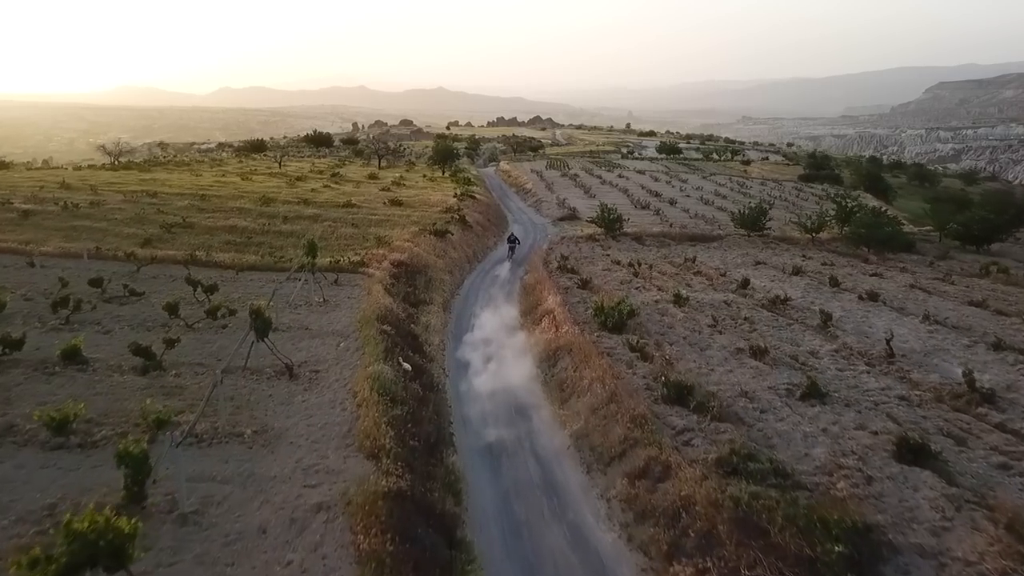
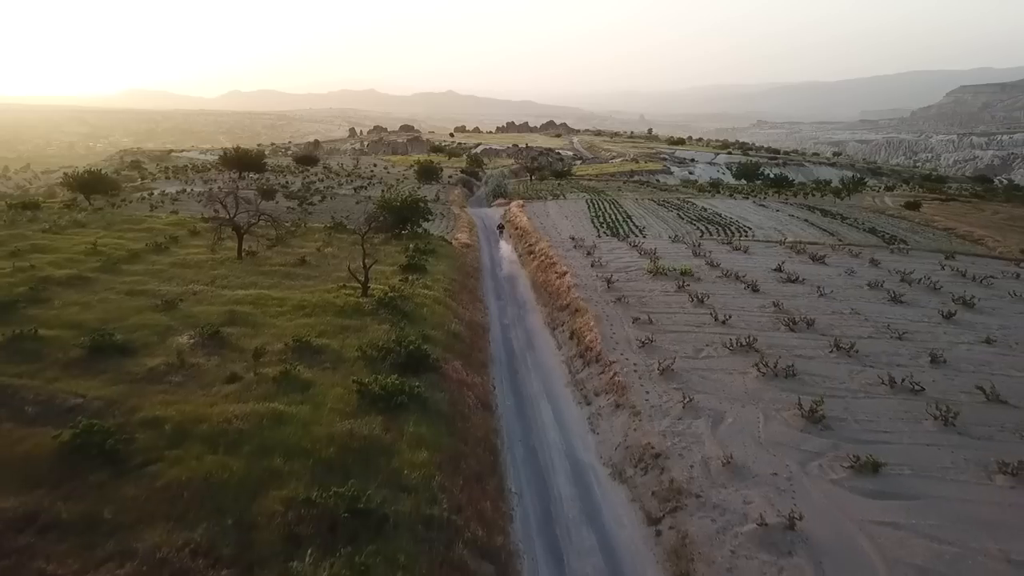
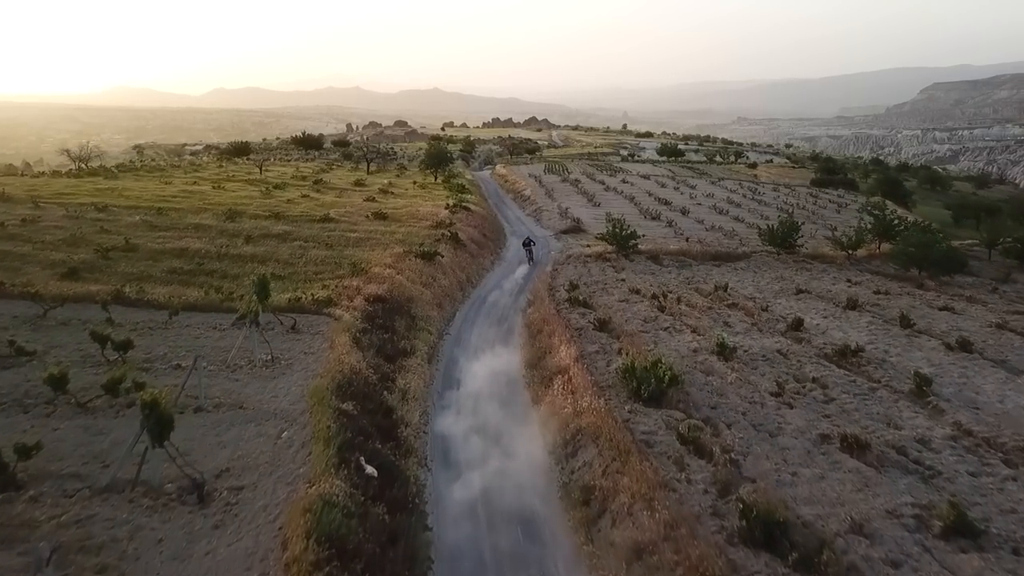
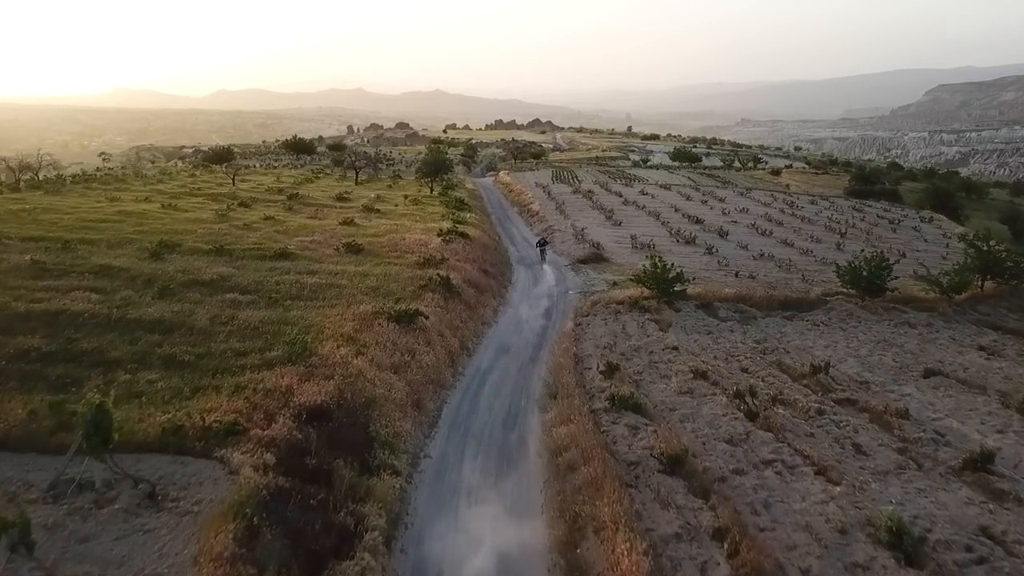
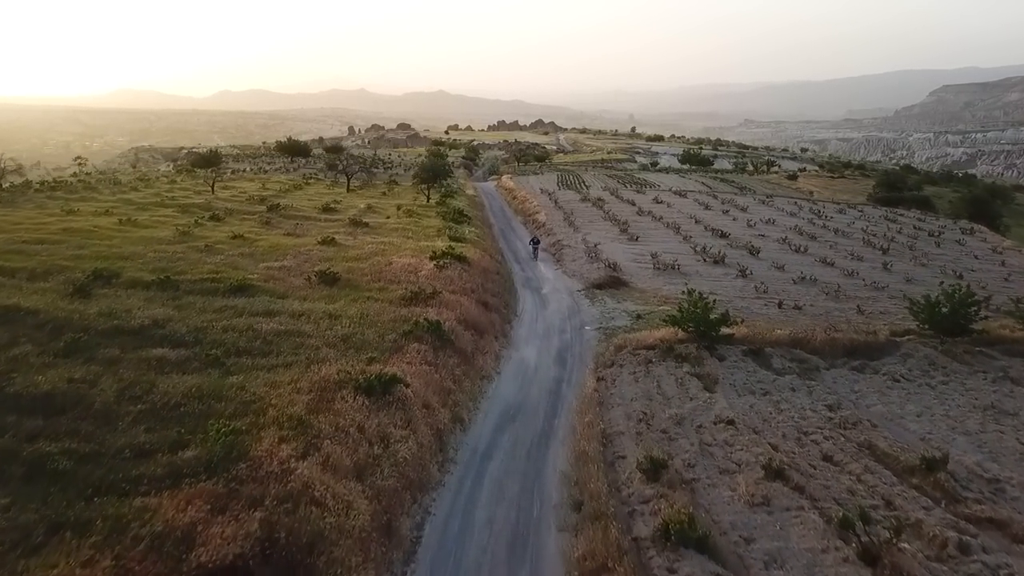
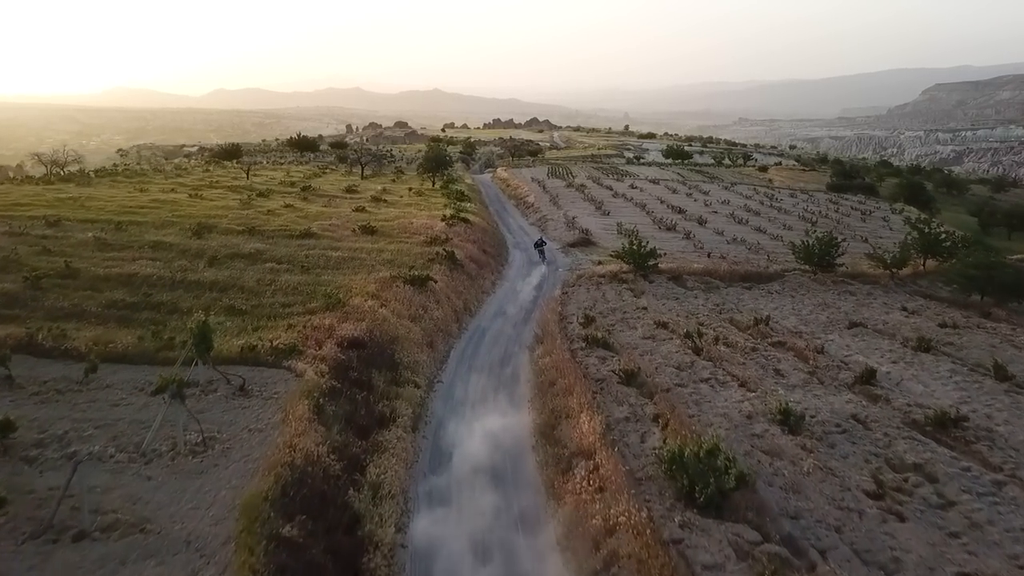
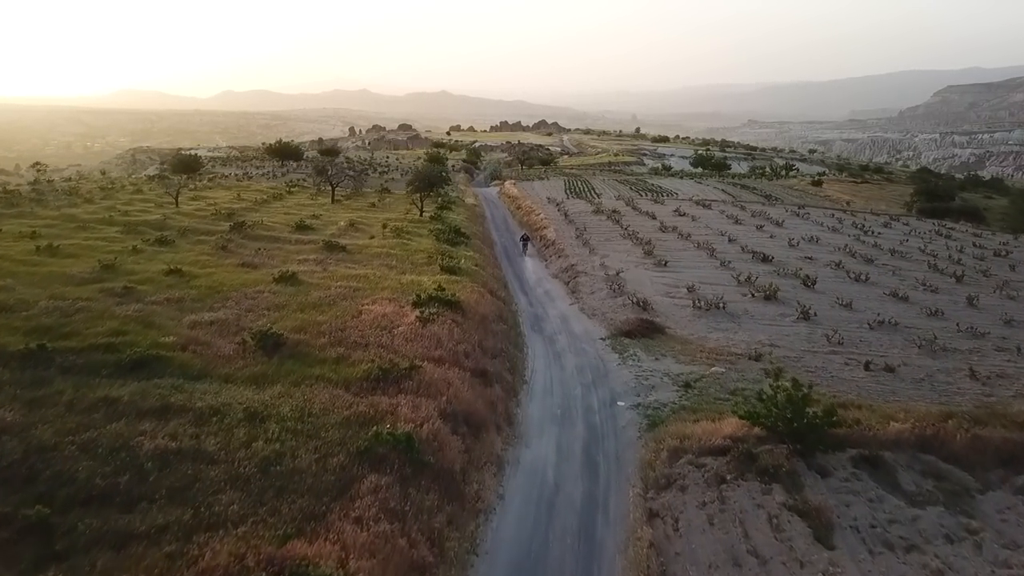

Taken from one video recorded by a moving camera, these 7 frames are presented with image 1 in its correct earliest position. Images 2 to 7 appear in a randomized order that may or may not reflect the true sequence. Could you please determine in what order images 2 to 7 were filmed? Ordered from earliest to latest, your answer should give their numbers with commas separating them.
3, 6, 4, 5, 7, 2
